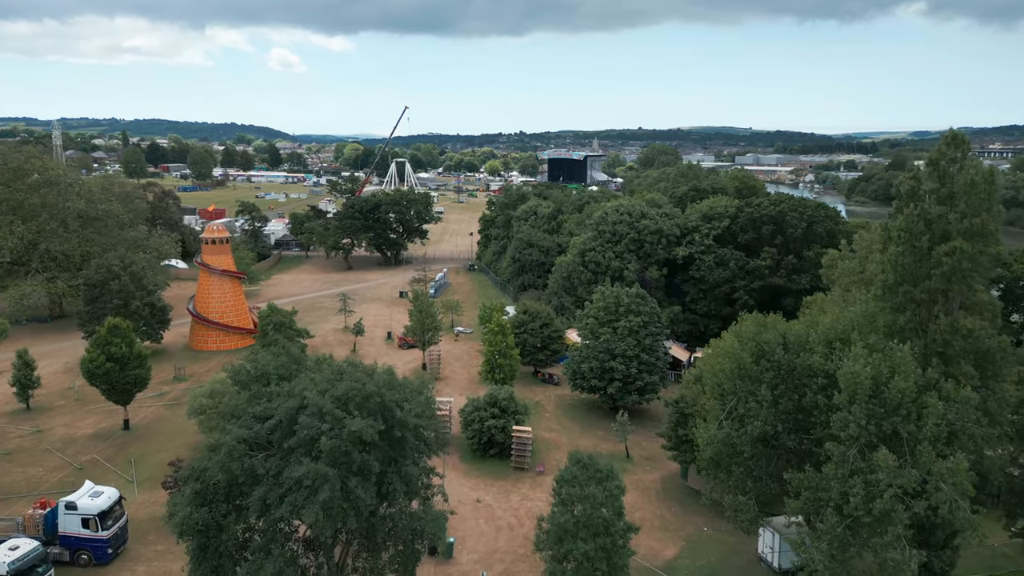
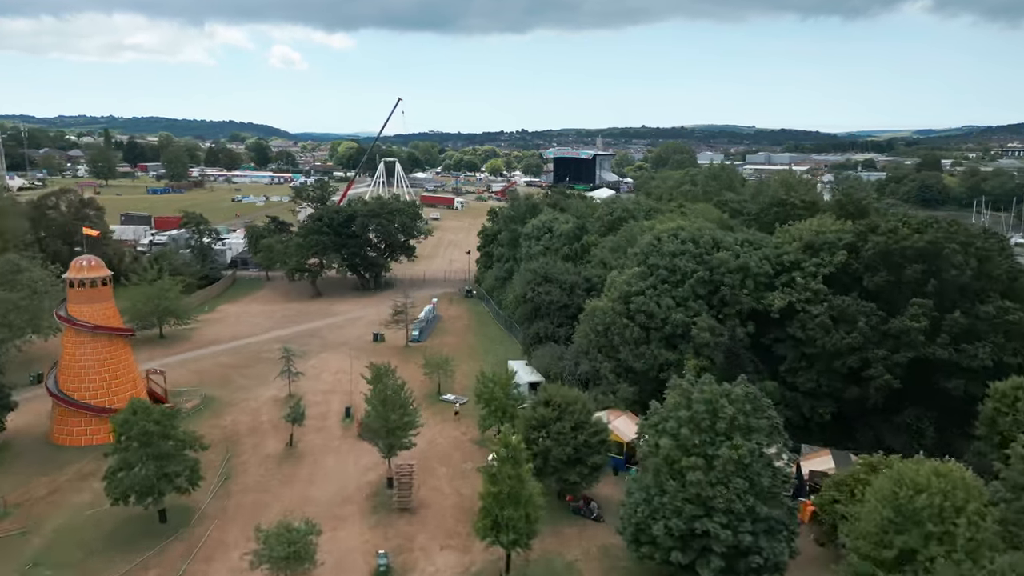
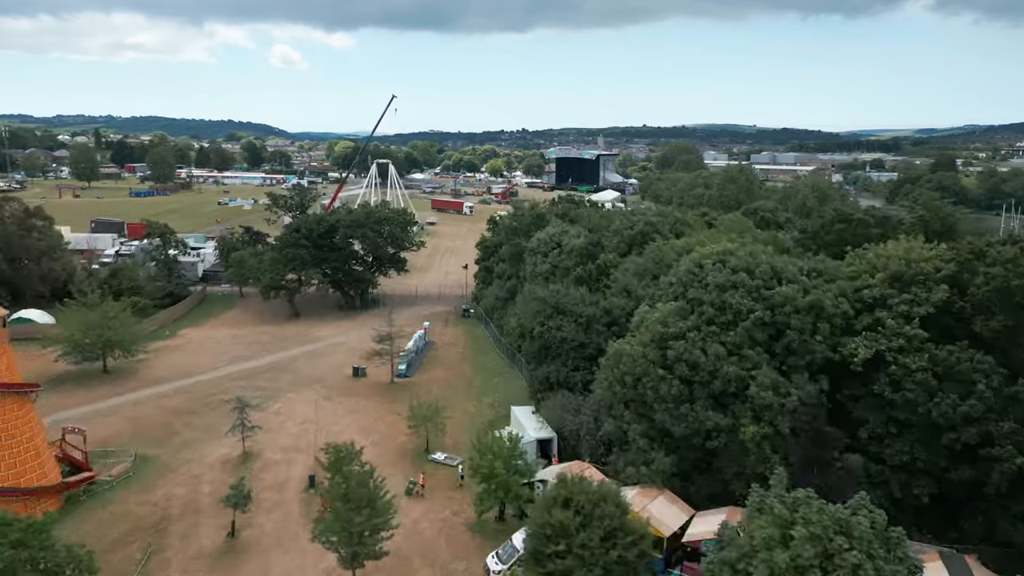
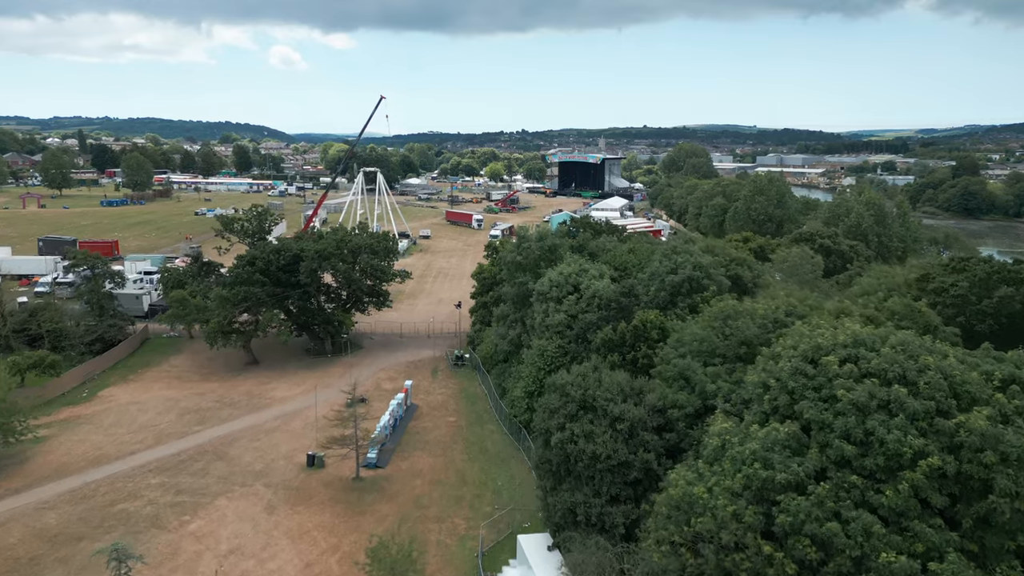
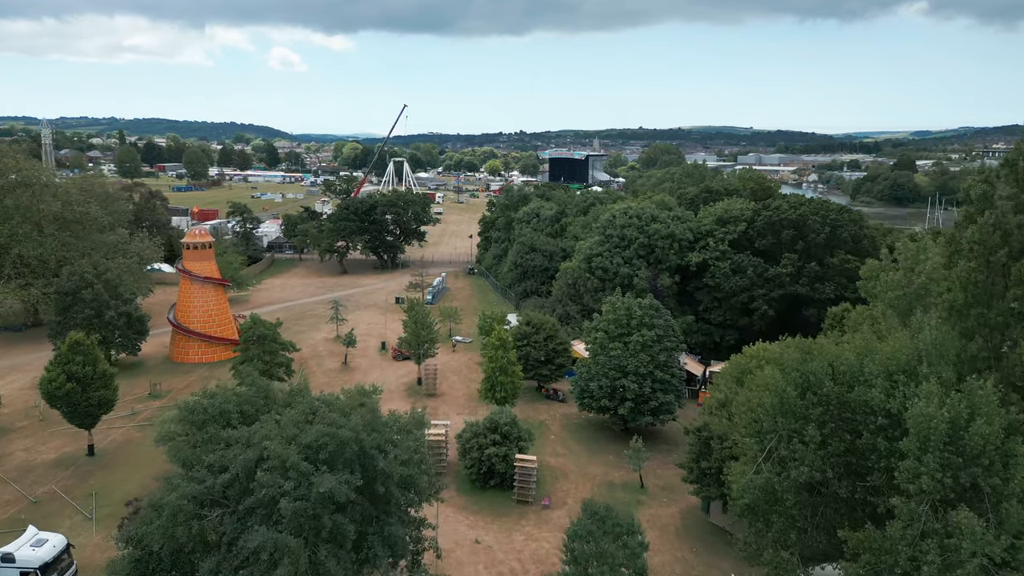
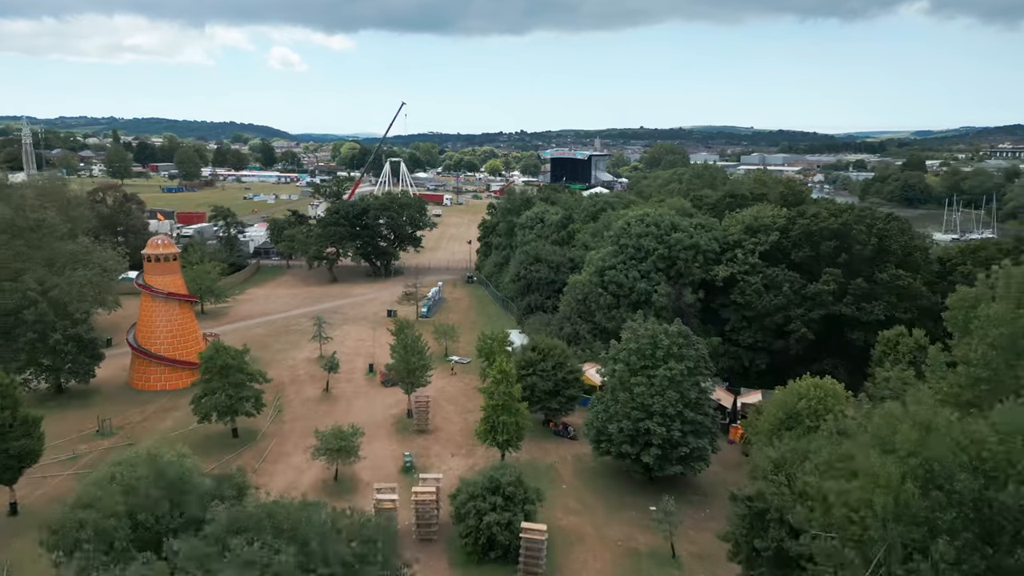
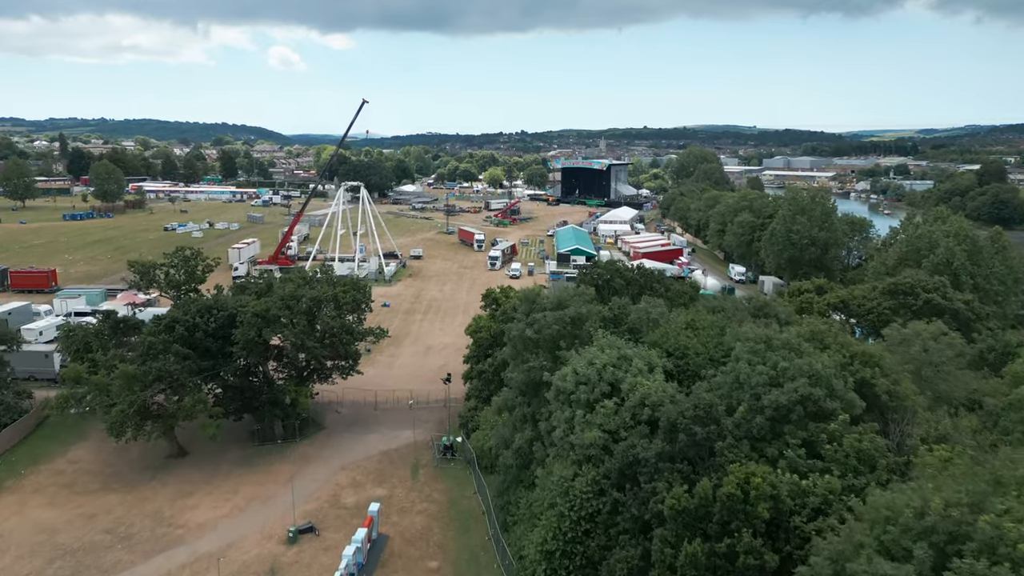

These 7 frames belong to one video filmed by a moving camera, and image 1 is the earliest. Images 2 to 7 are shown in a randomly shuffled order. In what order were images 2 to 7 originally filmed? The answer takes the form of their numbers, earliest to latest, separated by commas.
5, 6, 2, 3, 4, 7
